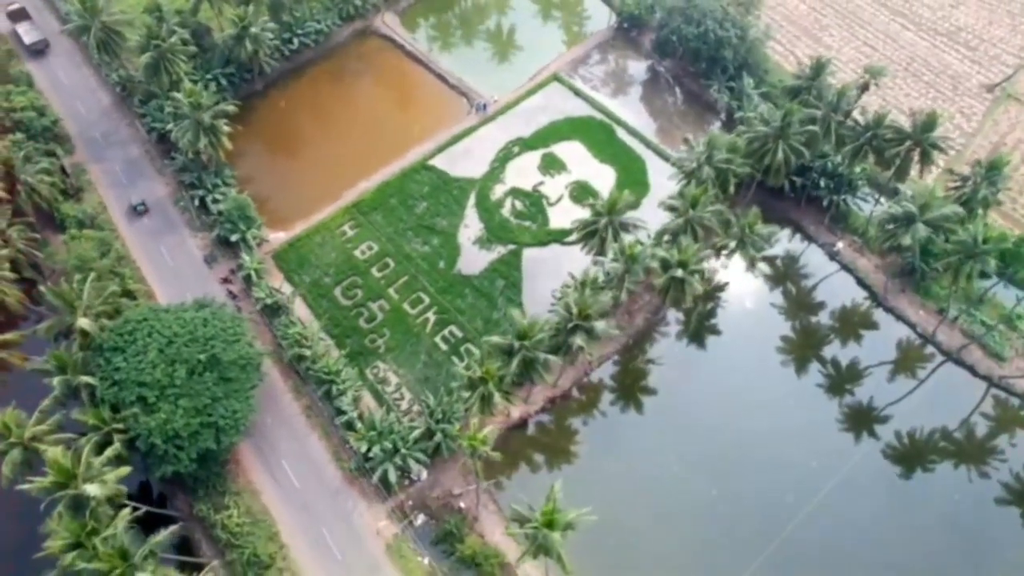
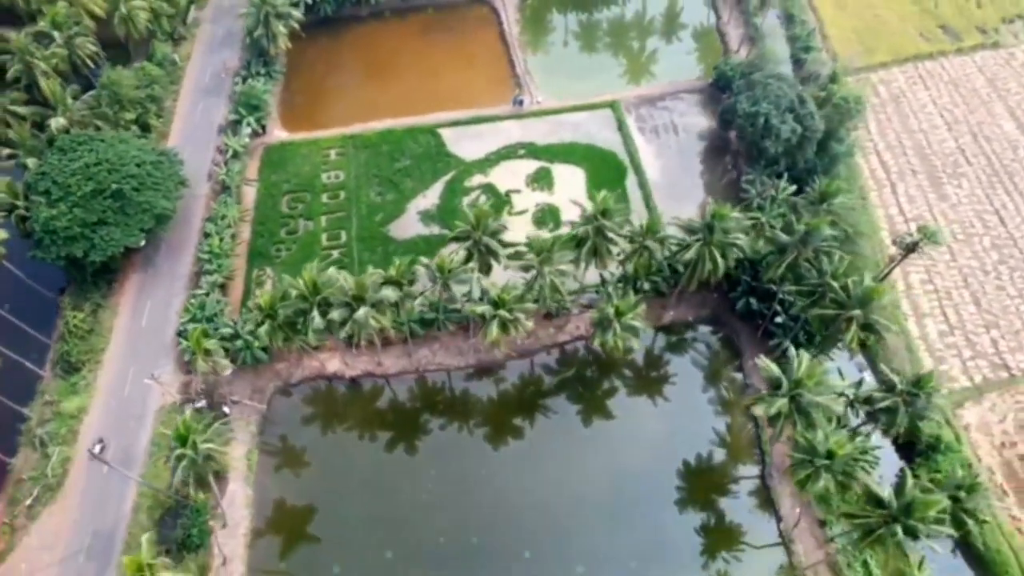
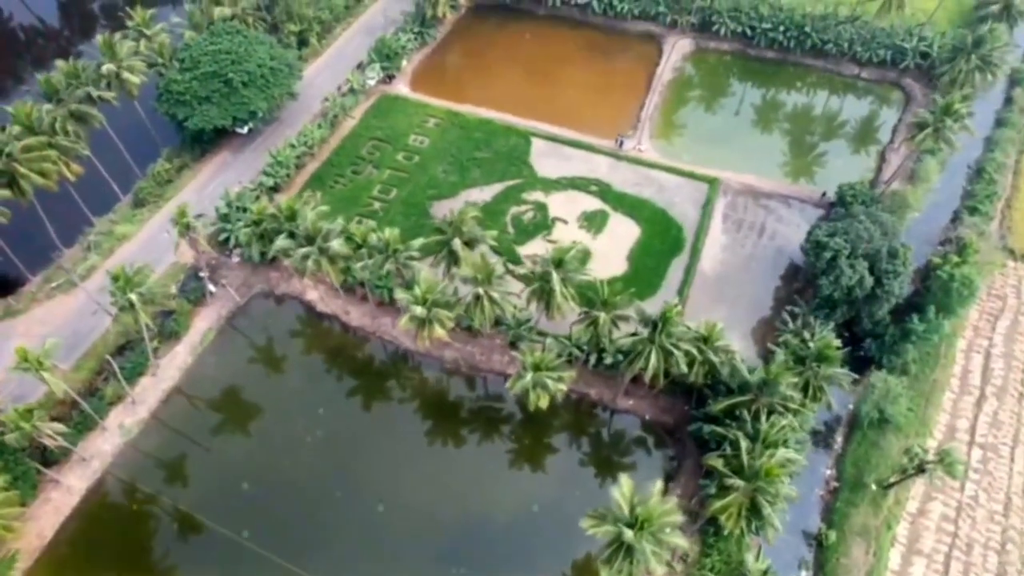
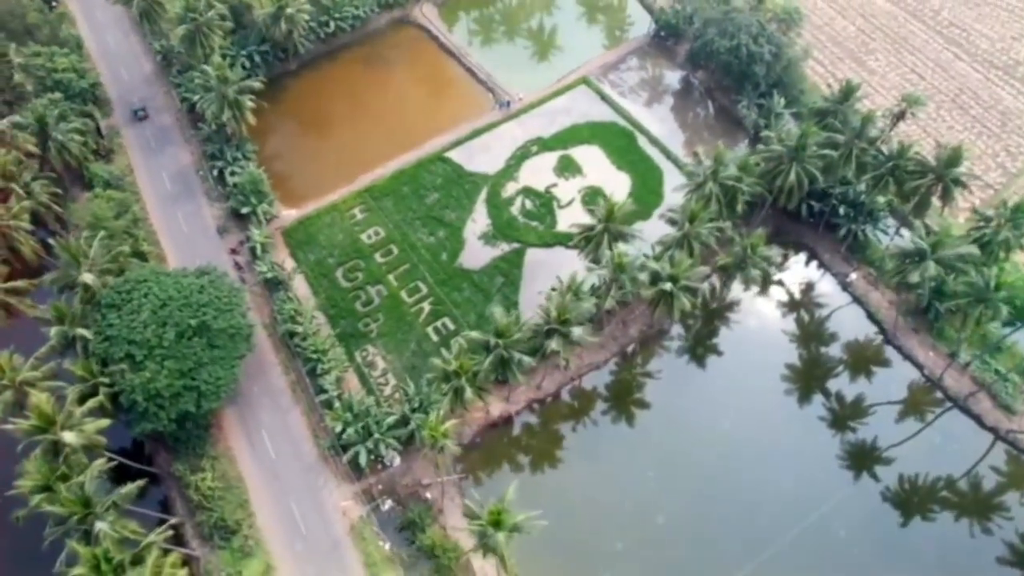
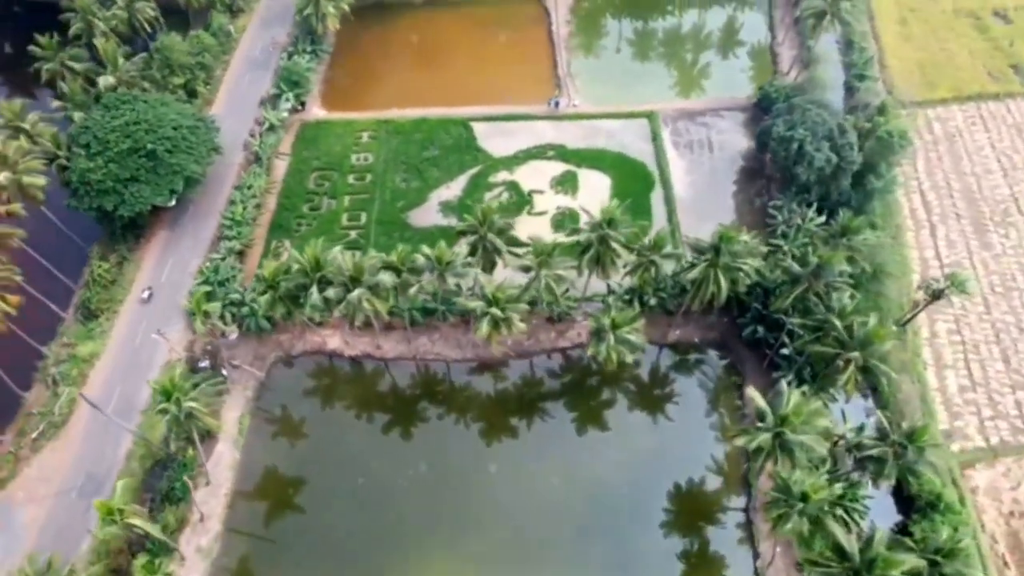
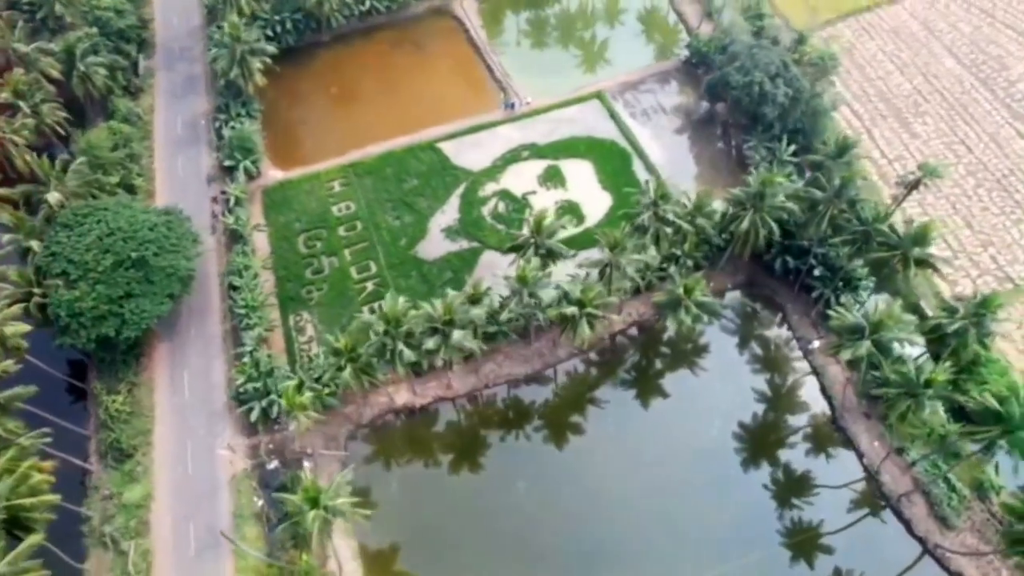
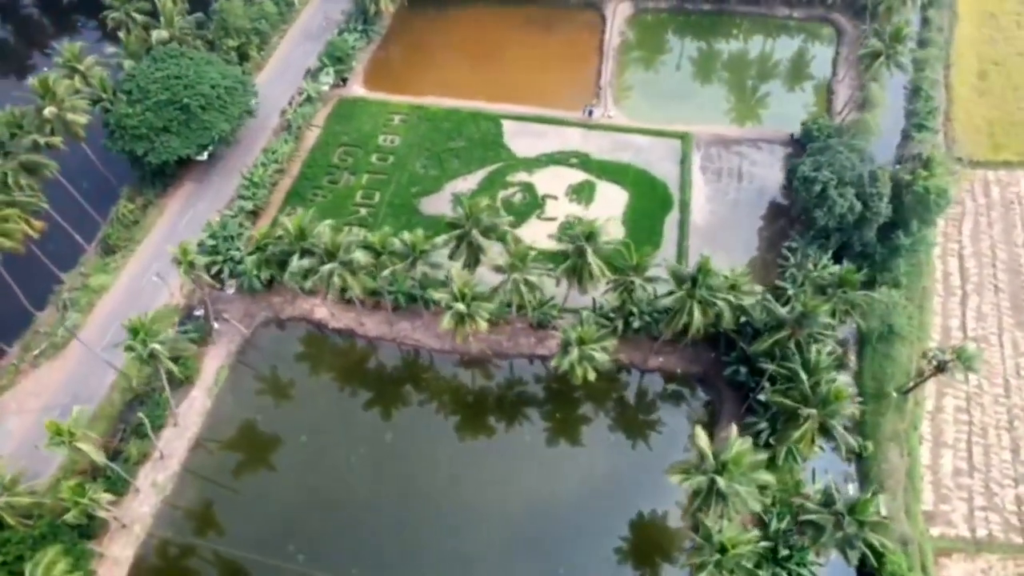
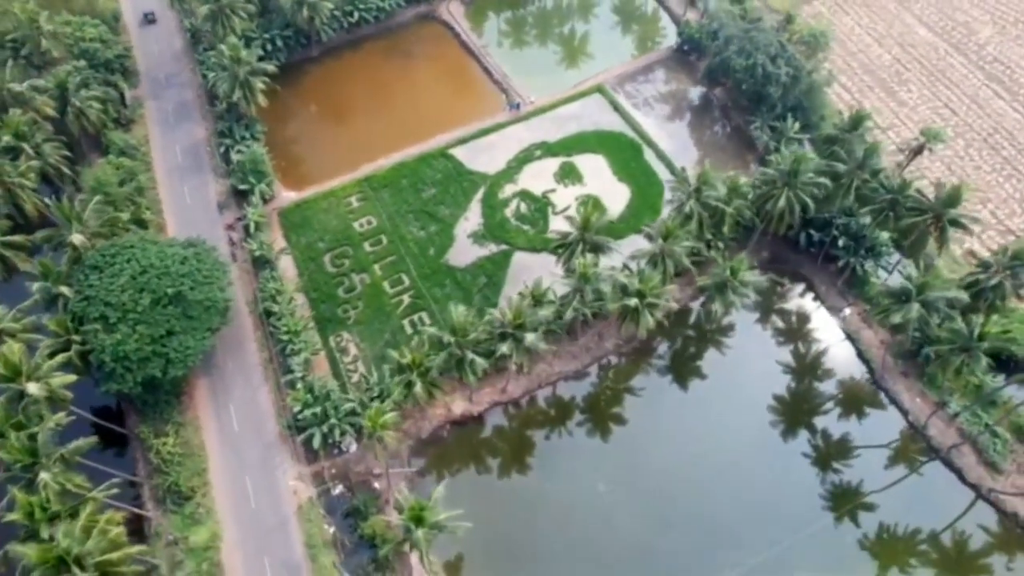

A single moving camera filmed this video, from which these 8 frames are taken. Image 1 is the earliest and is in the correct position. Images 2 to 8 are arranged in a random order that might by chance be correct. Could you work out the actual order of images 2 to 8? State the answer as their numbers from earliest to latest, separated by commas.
4, 8, 6, 2, 5, 7, 3
